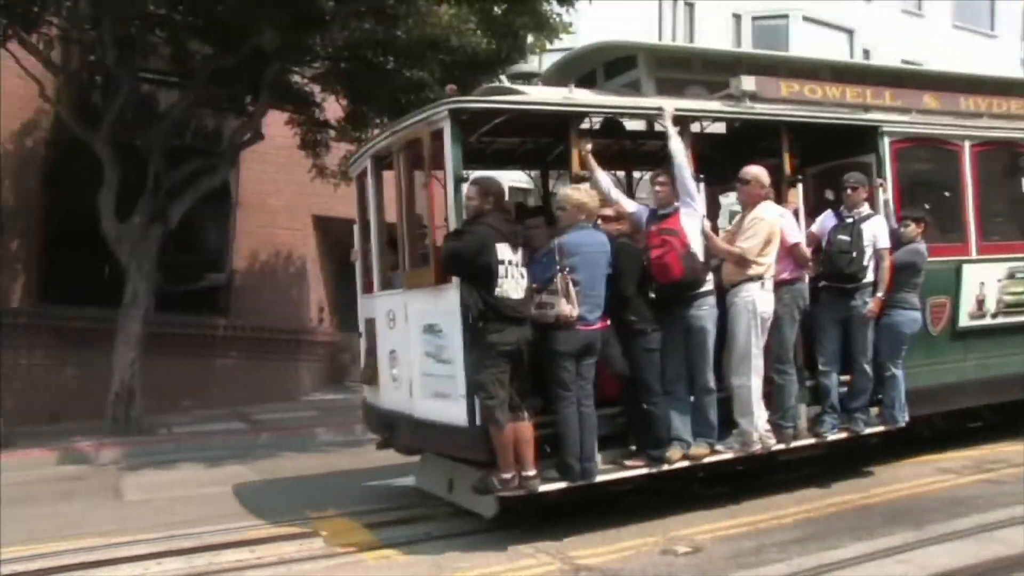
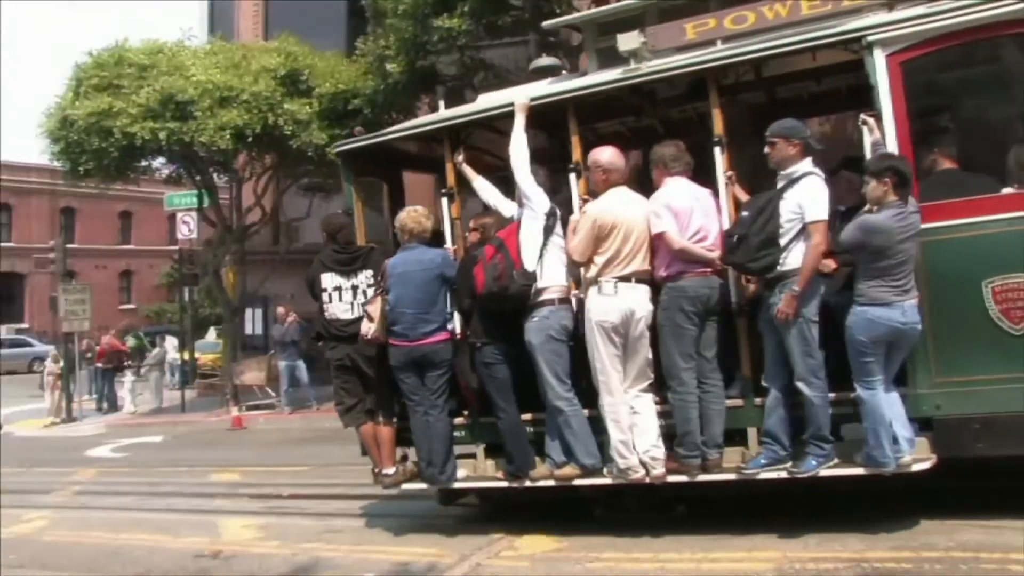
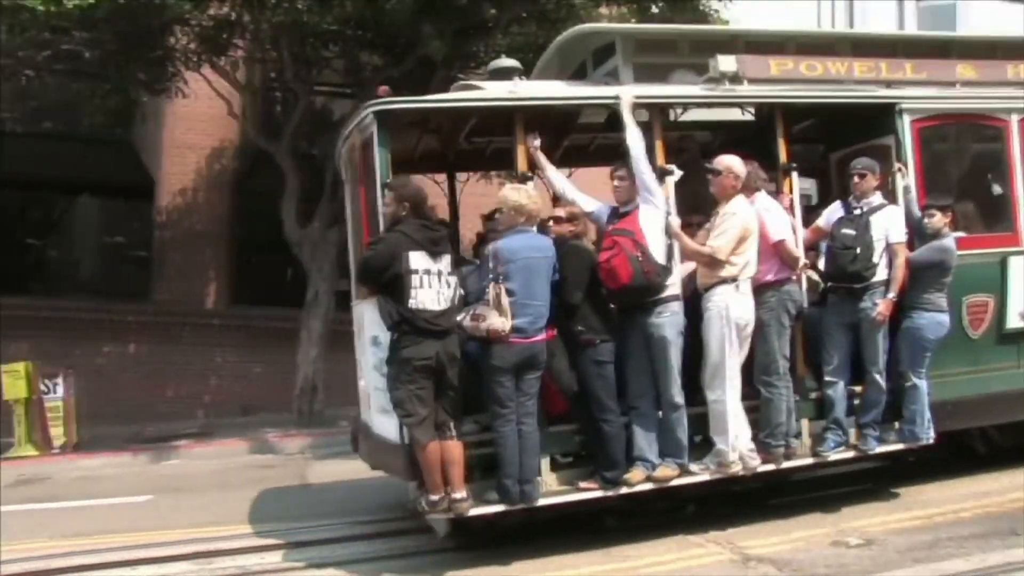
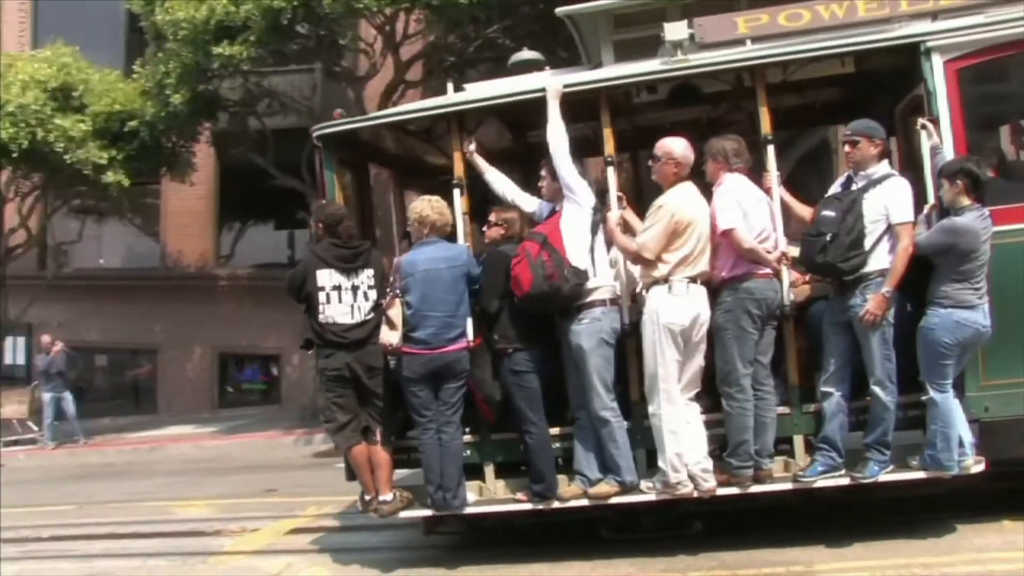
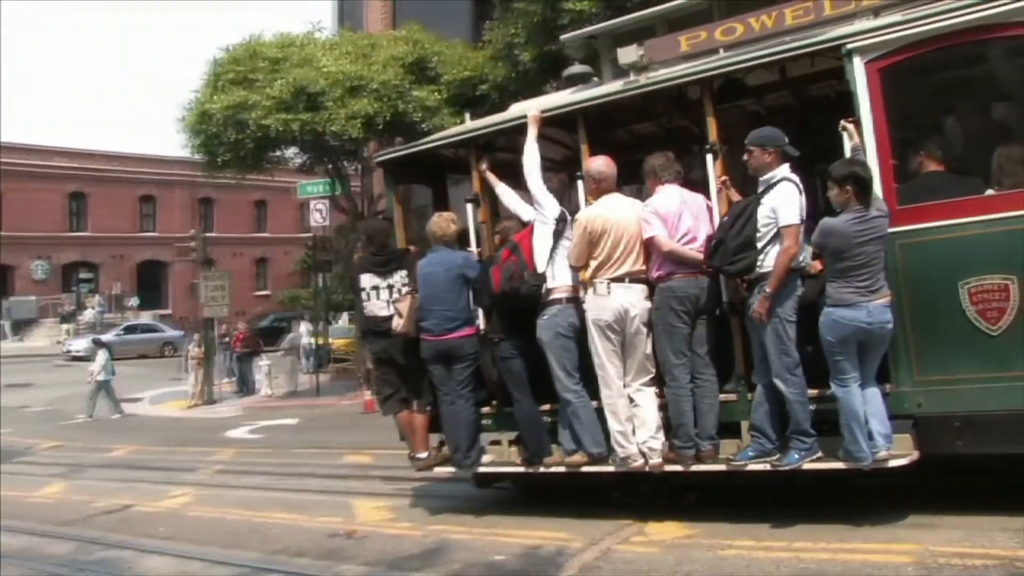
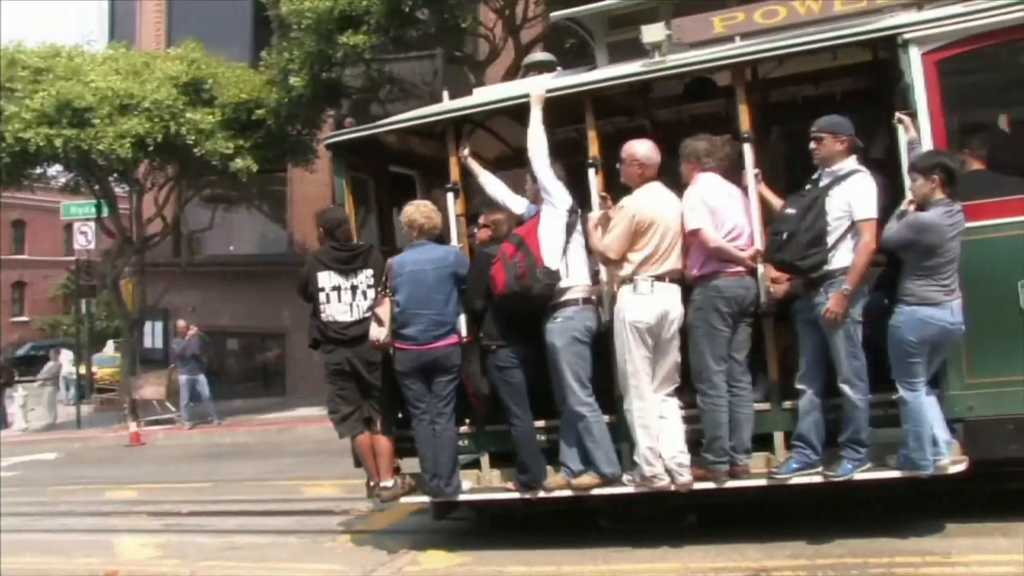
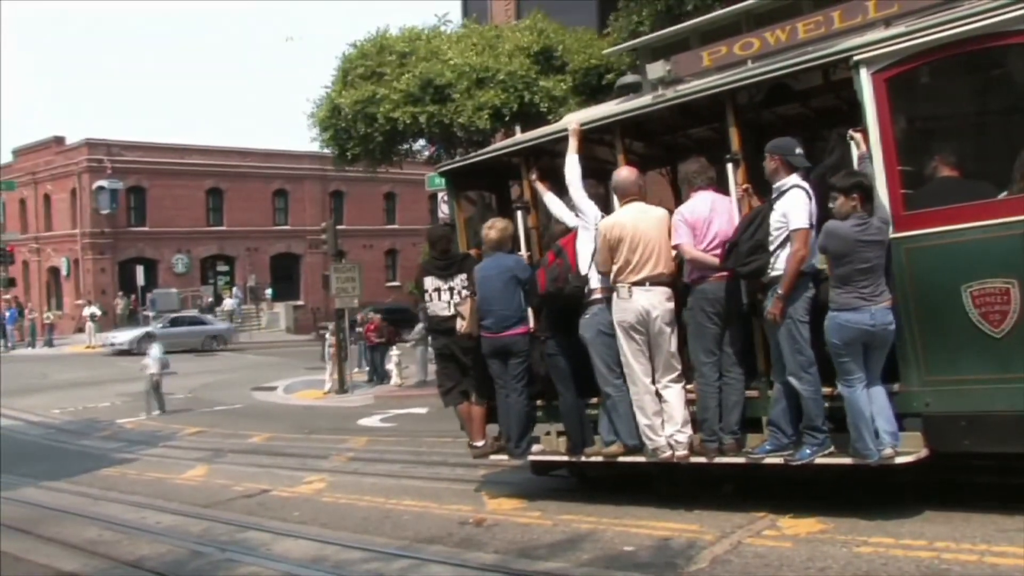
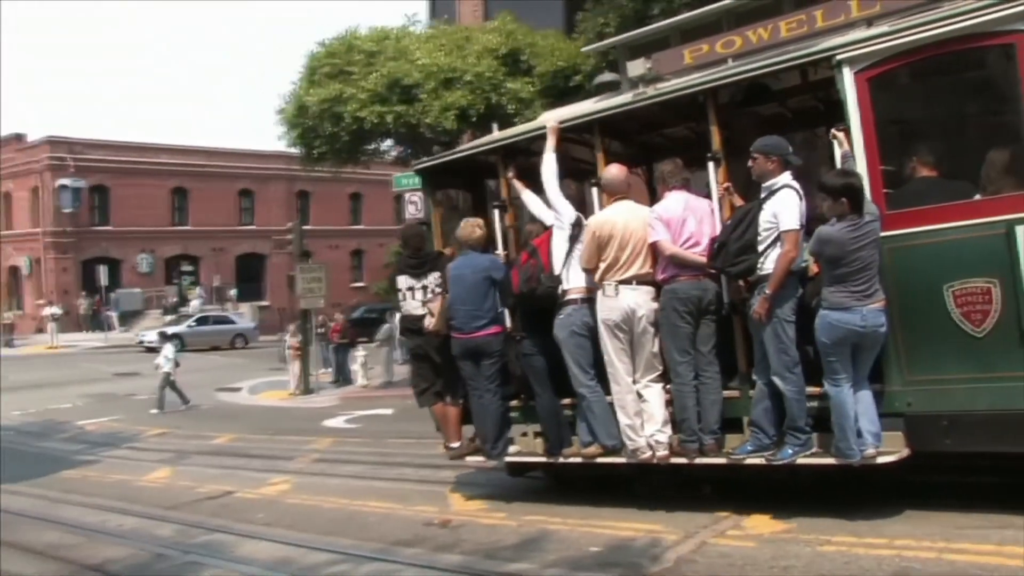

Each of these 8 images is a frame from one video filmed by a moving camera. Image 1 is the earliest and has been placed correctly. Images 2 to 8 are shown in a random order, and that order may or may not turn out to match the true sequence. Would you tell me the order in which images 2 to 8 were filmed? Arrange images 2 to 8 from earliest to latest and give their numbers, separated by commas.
3, 4, 6, 2, 5, 8, 7
